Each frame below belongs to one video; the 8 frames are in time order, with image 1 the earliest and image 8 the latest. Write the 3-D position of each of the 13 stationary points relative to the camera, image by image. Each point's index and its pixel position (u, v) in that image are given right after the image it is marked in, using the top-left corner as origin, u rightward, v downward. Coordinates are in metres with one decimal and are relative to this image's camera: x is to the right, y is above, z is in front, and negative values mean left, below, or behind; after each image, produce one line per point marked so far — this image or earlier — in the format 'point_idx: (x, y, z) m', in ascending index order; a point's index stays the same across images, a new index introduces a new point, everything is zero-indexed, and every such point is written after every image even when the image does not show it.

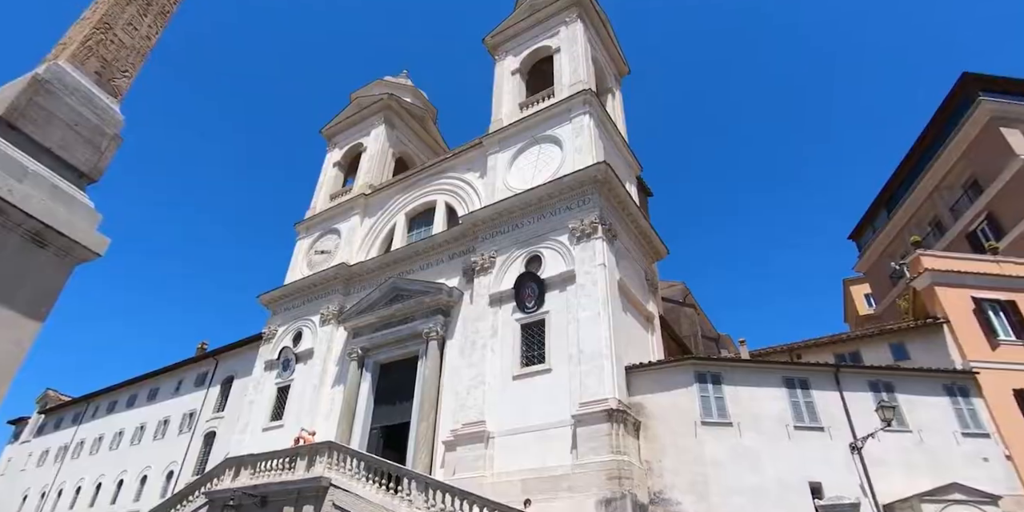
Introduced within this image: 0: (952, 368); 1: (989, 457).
0: (+13.8, -3.4, +15.8) m
1: (+13.7, -5.6, +14.4) m
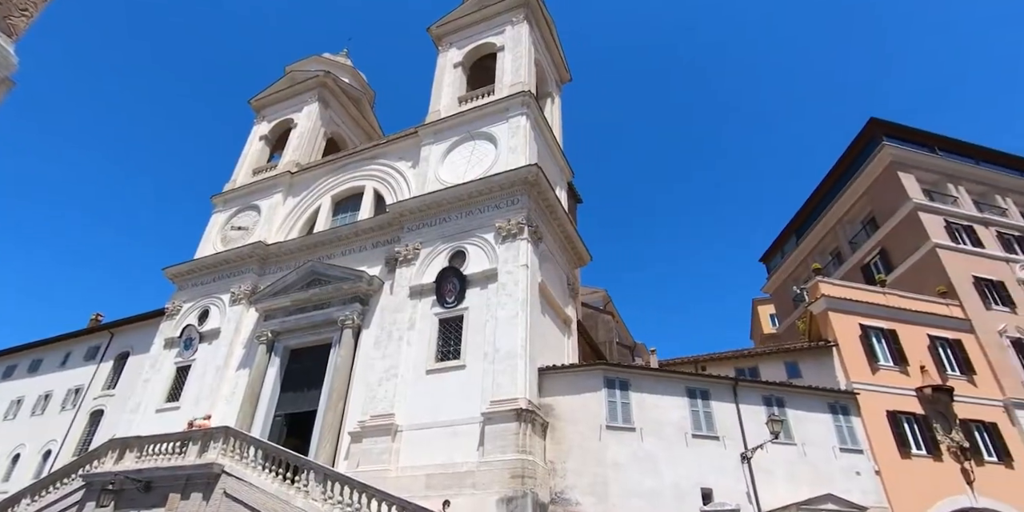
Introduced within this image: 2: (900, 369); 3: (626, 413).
0: (+10.8, -4.4, +17.0) m
1: (+10.7, -6.5, +15.5) m
2: (+13.3, -3.8, +17.4) m
3: (+3.8, -5.2, +16.7) m
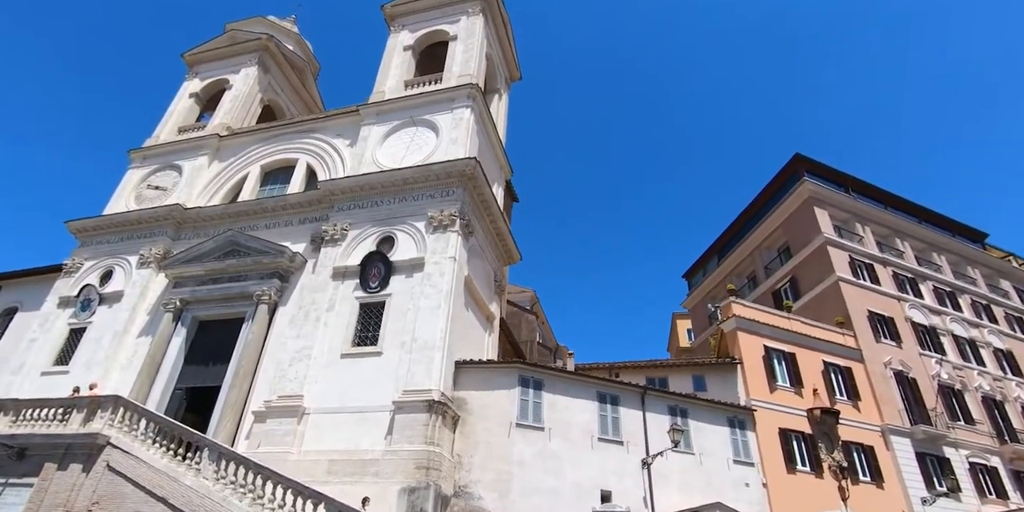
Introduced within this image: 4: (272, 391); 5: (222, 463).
0: (+7.8, -5.1, +17.8) m
1: (+7.7, -7.3, +16.4) m
2: (+10.3, -4.8, +18.5) m
3: (+0.9, -5.2, +16.9) m
4: (-8.6, -4.8, +18.1) m
5: (-8.4, -6.0, +14.6) m
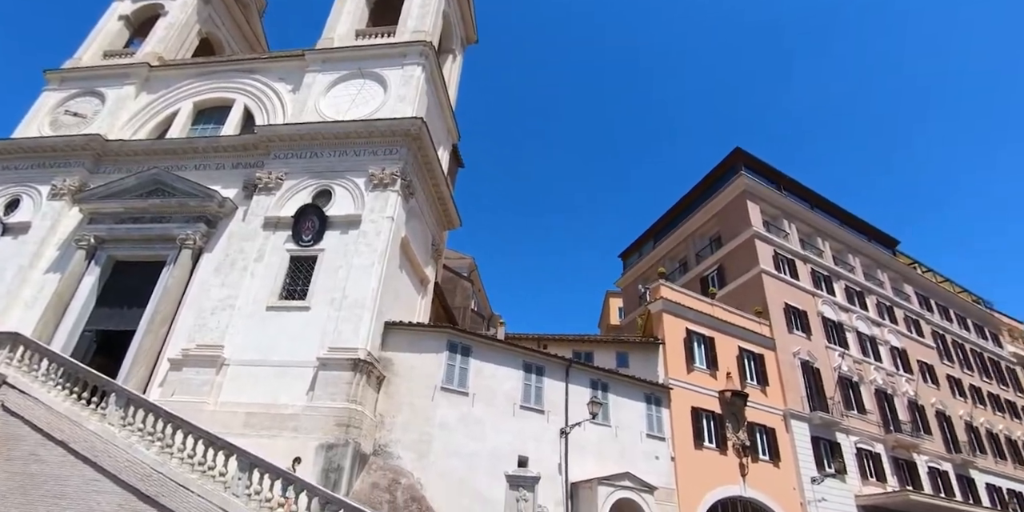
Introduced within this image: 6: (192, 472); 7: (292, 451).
0: (+5.2, -4.5, +18.6) m
1: (+4.9, -6.7, +17.3) m
2: (+7.5, -4.4, +19.5) m
3: (-1.7, -4.1, +17.1) m
4: (-11.1, -2.9, +17.4) m
5: (-10.7, -4.2, +14.1) m
6: (-6.4, -4.5, +10.3) m
7: (-6.5, -5.8, +15.0) m
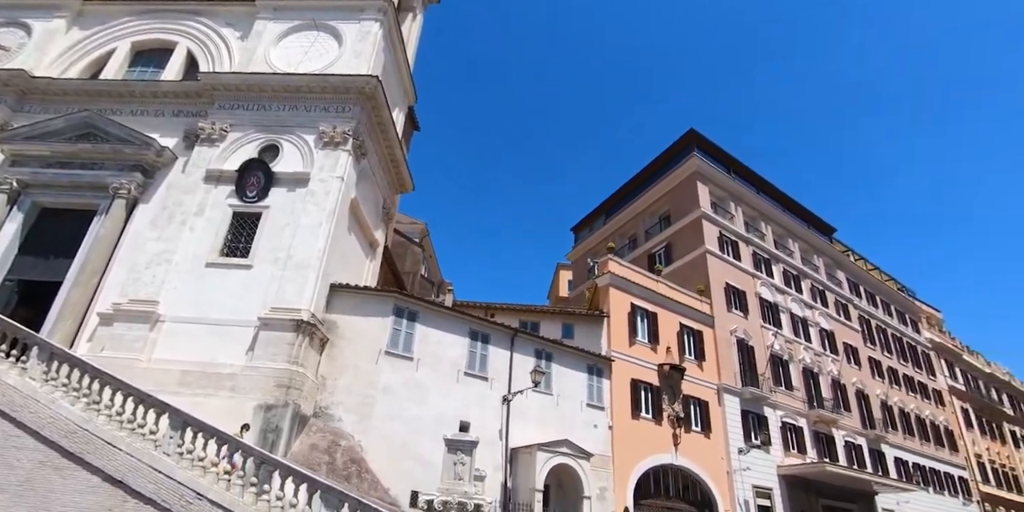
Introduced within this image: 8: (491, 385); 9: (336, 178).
0: (+3.2, -3.6, +19.1) m
1: (+2.9, -5.8, +17.8) m
2: (+5.5, -3.5, +20.2) m
3: (-3.5, -2.9, +17.1) m
4: (-12.9, -1.2, +16.7) m
5: (-12.3, -2.7, +13.4) m
6: (-7.8, -3.4, +10.0) m
7: (-8.3, -4.4, +14.7) m
8: (-0.8, -4.4, +17.3) m
9: (-6.1, +2.7, +17.6) m
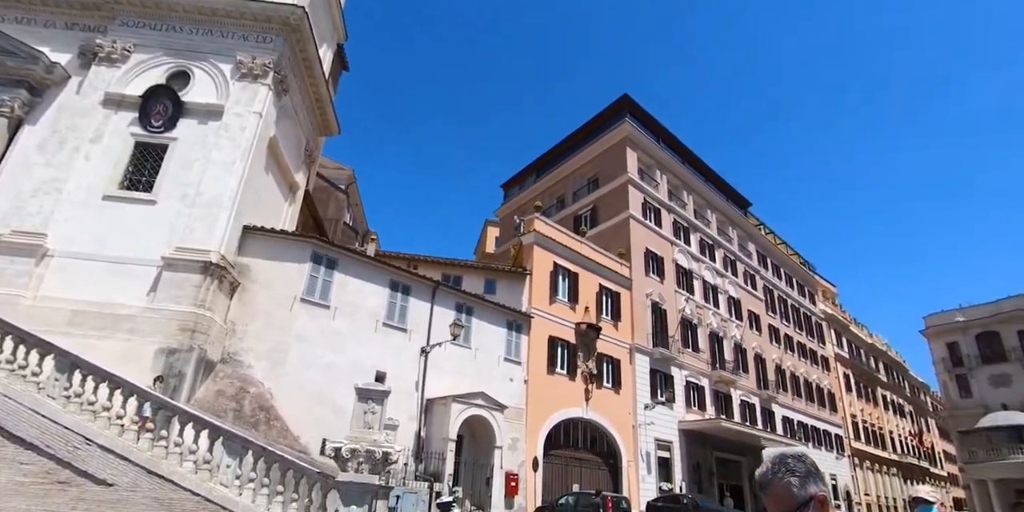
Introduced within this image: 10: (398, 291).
0: (+0.3, -2.0, +19.4) m
1: (0.0, -4.3, +18.2) m
2: (+2.4, -2.0, +20.6) m
3: (-6.1, -1.1, +16.6) m
4: (-15.3, +1.1, +15.1) m
5: (-14.5, -0.6, +11.9) m
6: (-9.7, -1.8, +9.1) m
7: (-10.7, -2.5, +13.7) m
8: (-3.5, -2.7, +17.2) m
9: (-8.4, +4.7, +16.5) m
10: (-3.9, -1.2, +17.6) m
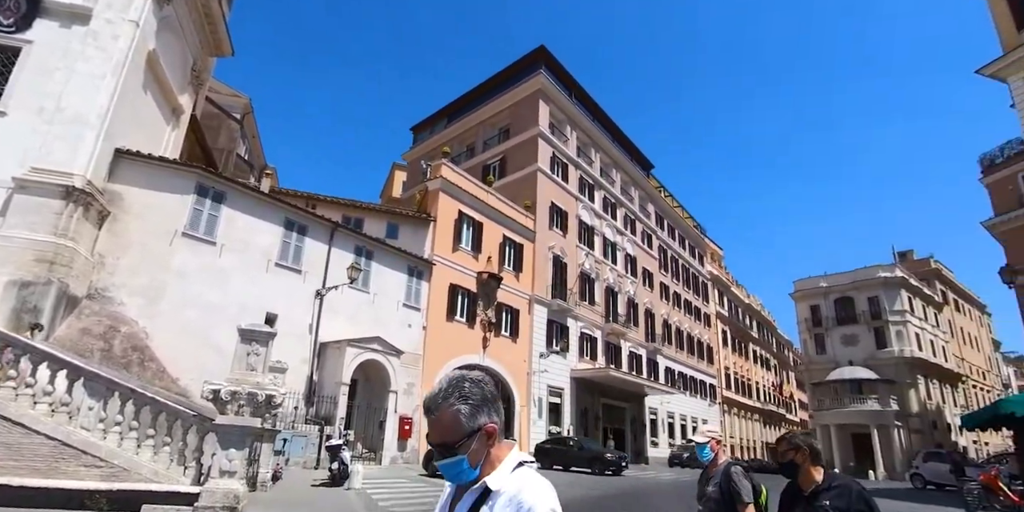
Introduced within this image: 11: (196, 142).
0: (-3.3, 0.0, +19.1) m
1: (-3.5, -2.4, +18.1) m
2: (-1.3, -0.1, +20.7) m
3: (-9.2, +1.0, +15.4) m
4: (-17.9, +3.4, +12.5) m
5: (-16.7, +1.5, +9.6) m
6: (-11.7, -0.1, +7.6) m
7: (-13.4, -0.5, +12.1) m
8: (-6.8, -0.8, +16.5) m
9: (-11.1, +6.8, +14.6) m
10: (-7.1, +0.8, +16.8) m
11: (-11.7, +4.0, +19.4) m
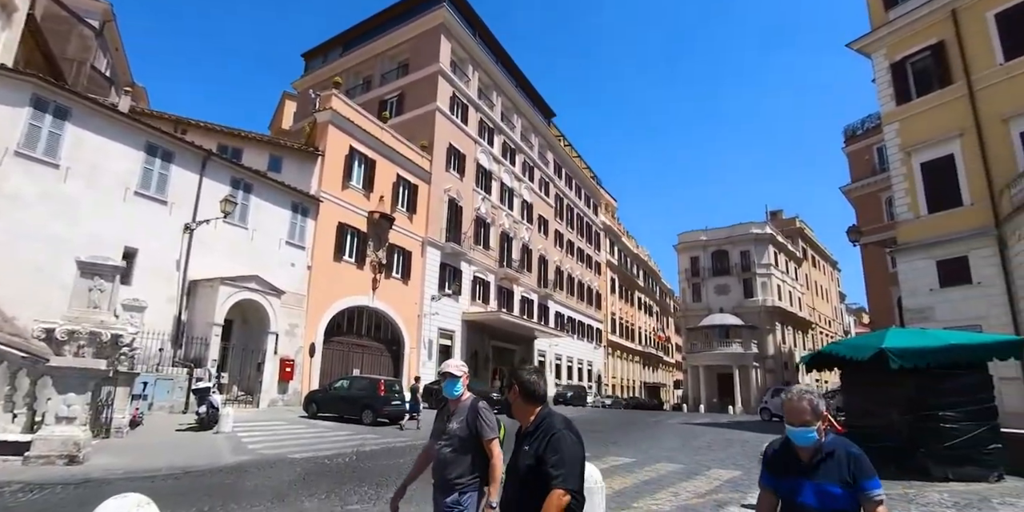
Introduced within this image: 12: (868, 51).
0: (-7.0, +2.2, +18.1) m
1: (-7.2, -0.3, +17.2) m
2: (-5.3, +2.2, +20.0) m
3: (-12.2, +3.0, +13.4) m
4: (-20.3, +5.4, +8.9) m
5: (-18.8, +3.2, +6.5) m
6: (-13.5, +1.3, +5.4) m
7: (-15.9, +1.4, +9.6) m
8: (-10.1, +1.3, +15.0) m
9: (-13.7, +8.8, +11.8) m
10: (-10.4, +2.9, +15.1) m
11: (-15.2, +6.5, +16.7) m
12: (+12.6, +7.3, +18.0) m
